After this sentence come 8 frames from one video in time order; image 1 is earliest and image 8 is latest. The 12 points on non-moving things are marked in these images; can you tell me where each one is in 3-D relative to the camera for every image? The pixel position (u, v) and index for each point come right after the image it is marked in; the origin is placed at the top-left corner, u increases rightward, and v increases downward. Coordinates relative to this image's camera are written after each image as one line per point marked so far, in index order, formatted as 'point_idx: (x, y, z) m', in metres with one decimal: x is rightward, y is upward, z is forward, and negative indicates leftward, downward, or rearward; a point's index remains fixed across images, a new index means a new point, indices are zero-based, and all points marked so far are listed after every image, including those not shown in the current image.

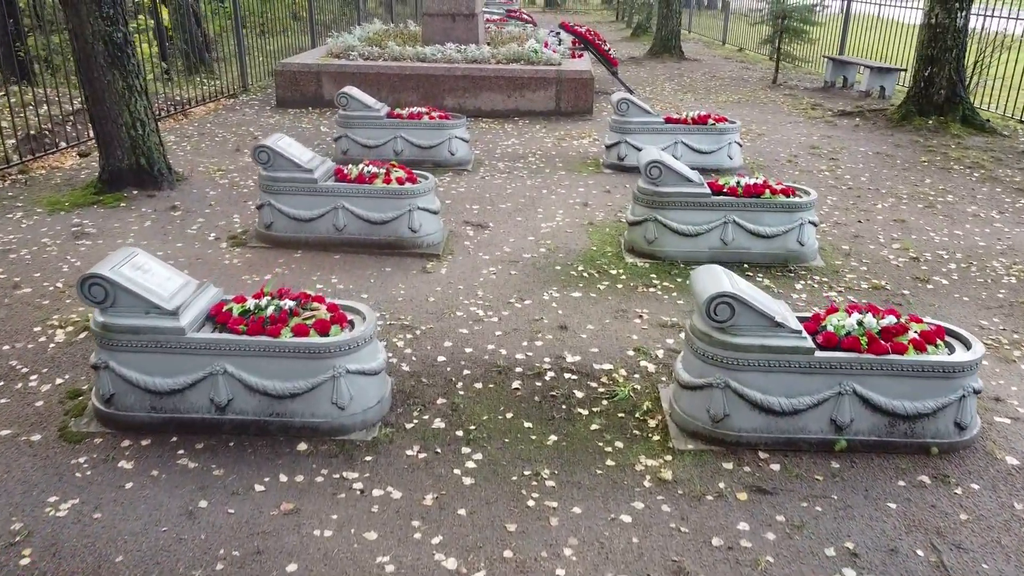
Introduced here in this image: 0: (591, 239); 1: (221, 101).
0: (+0.4, +0.2, +5.9) m
1: (-2.5, +1.6, +10.3) m
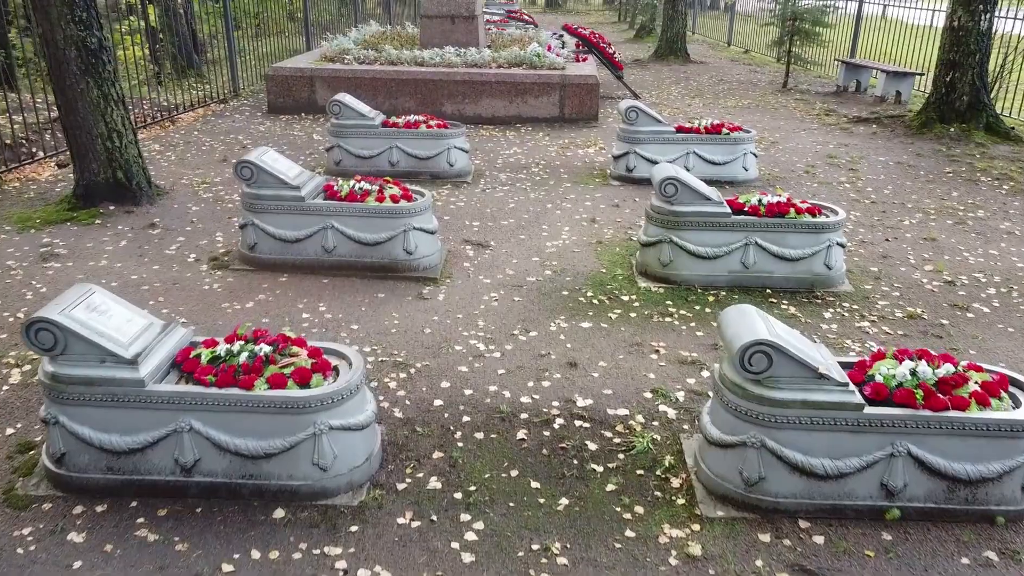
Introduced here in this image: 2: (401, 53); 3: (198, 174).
0: (+0.4, +0.1, +5.5) m
1: (-2.5, +1.5, +9.9) m
2: (-0.9, +1.9, +9.8) m
3: (-1.9, +0.7, +7.1) m
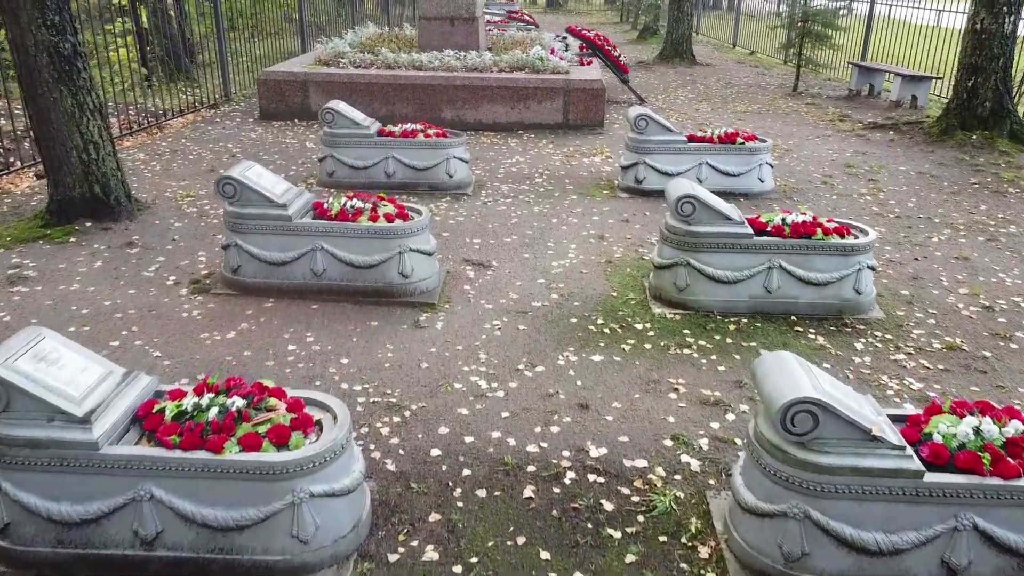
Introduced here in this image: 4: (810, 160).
0: (+0.4, 0.0, +5.1) m
1: (-2.5, +1.4, +9.5) m
2: (-0.9, +1.8, +9.4) m
3: (-1.8, +0.6, +6.7) m
4: (+2.0, +0.9, +8.1) m
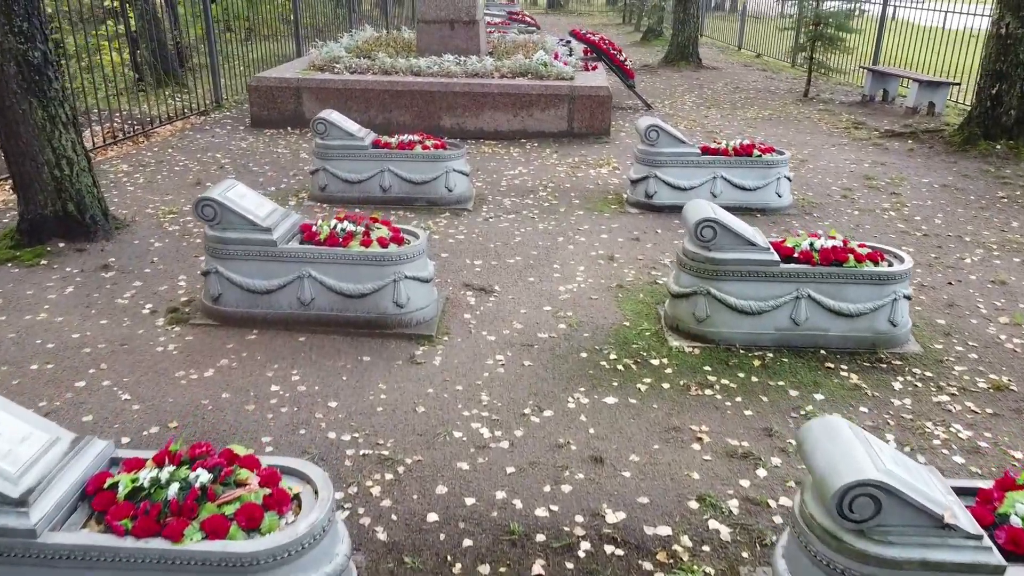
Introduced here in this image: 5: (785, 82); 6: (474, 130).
0: (+0.4, -0.1, +4.7) m
1: (-2.5, +1.3, +9.2) m
2: (-0.9, +1.7, +9.0) m
3: (-1.8, +0.5, +6.3) m
4: (+2.0, +0.8, +7.7) m
5: (+2.9, +2.2, +12.7) m
6: (-0.3, +1.1, +8.6) m
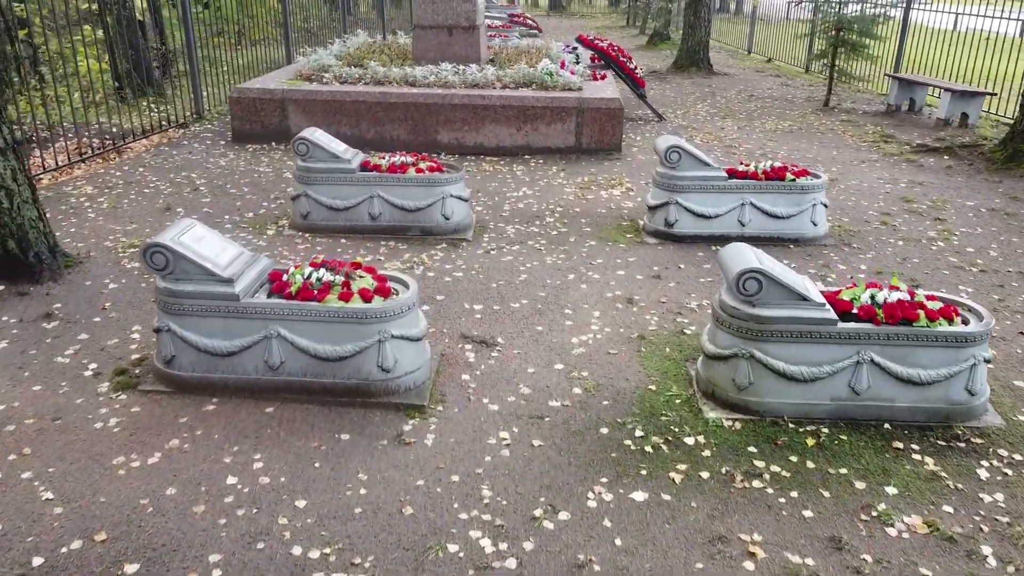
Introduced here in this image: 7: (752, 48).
0: (+0.5, -0.3, +4.1) m
1: (-2.4, +1.1, +8.5) m
2: (-0.9, +1.5, +8.3) m
3: (-1.8, +0.3, +5.7) m
4: (+2.0, +0.6, +7.0) m
5: (+2.9, +2.0, +12.0) m
6: (-0.3, +0.9, +8.0) m
7: (+3.6, +3.6, +18.1) m
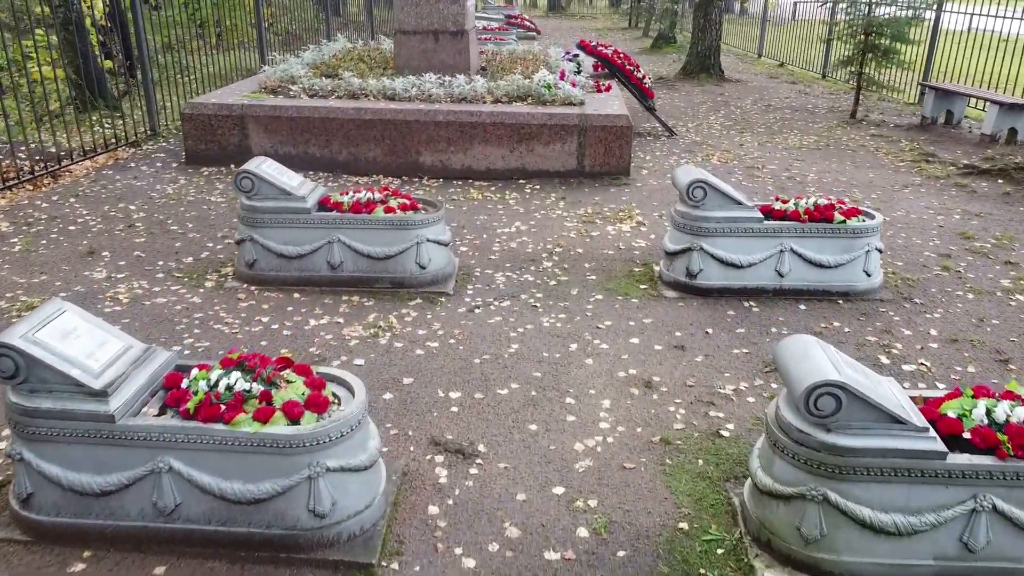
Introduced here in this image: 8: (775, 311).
0: (+0.4, -0.5, +3.1) m
1: (-2.5, +0.8, +7.5) m
2: (-0.9, +1.3, +7.3) m
3: (-1.8, 0.0, +4.7) m
4: (+2.0, +0.3, +6.0) m
5: (+2.8, +1.7, +11.0) m
6: (-0.3, +0.7, +7.0) m
7: (+3.6, +3.4, +17.1) m
8: (+1.0, -0.1, +4.6) m
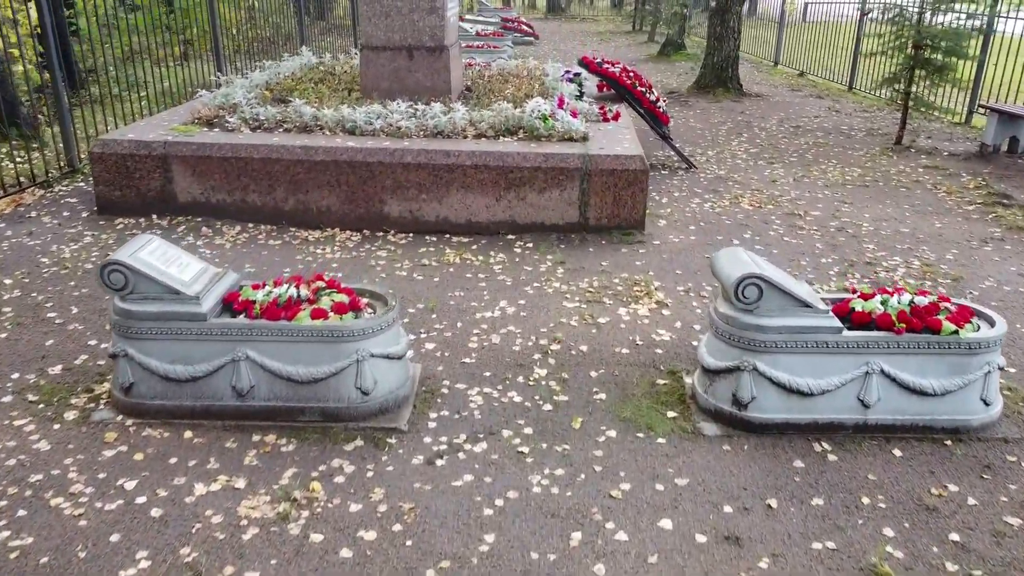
0: (+0.3, -0.9, +1.7) m
1: (-2.6, +0.5, +6.2) m
2: (-1.0, +0.9, +6.0) m
3: (-1.9, -0.4, +3.3) m
4: (+1.9, -0.1, +4.7) m
5: (+2.8, +1.4, +9.6) m
6: (-0.4, +0.3, +5.6) m
7: (+3.5, +3.0, +15.7) m
8: (+0.9, -0.5, +3.3) m
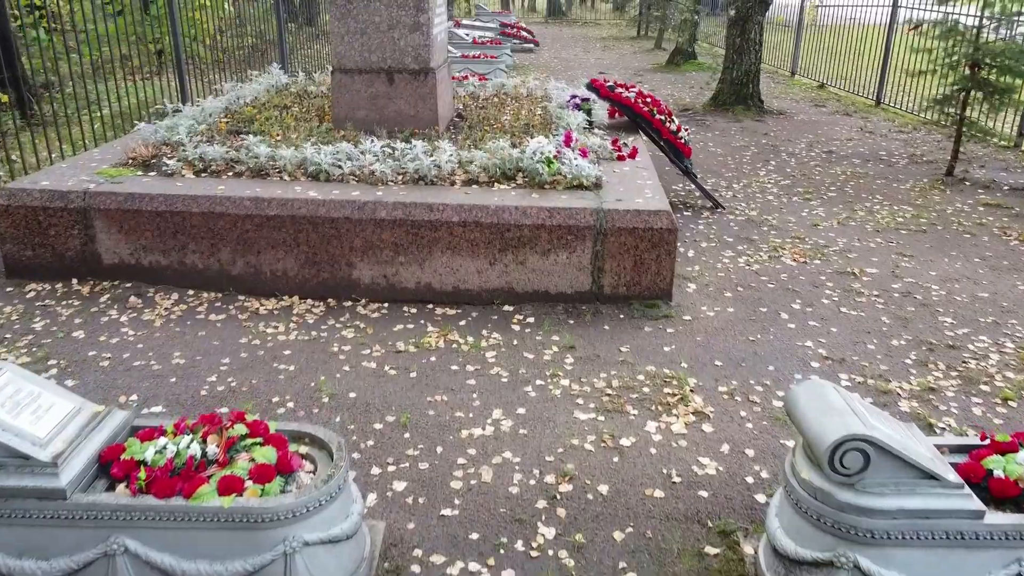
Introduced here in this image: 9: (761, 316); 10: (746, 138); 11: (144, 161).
0: (+0.3, -1.2, +0.7) m
1: (-2.6, +0.1, +5.1) m
2: (-1.0, +0.6, +5.0) m
3: (-1.9, -0.7, +2.3) m
4: (+1.9, -0.4, +3.7) m
5: (+2.8, +1.0, +8.6) m
6: (-0.4, 0.0, +4.6) m
7: (+3.5, +2.7, +14.7) m
8: (+0.9, -0.8, +2.2) m
9: (+0.9, -0.1, +4.5) m
10: (+1.7, +1.1, +9.0) m
11: (-1.6, +0.5, +5.1) m
